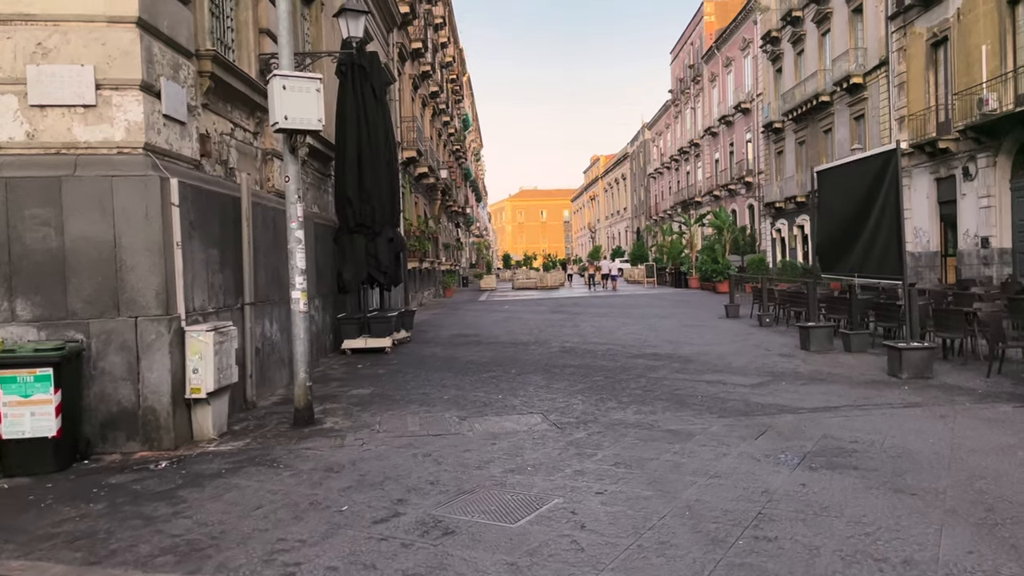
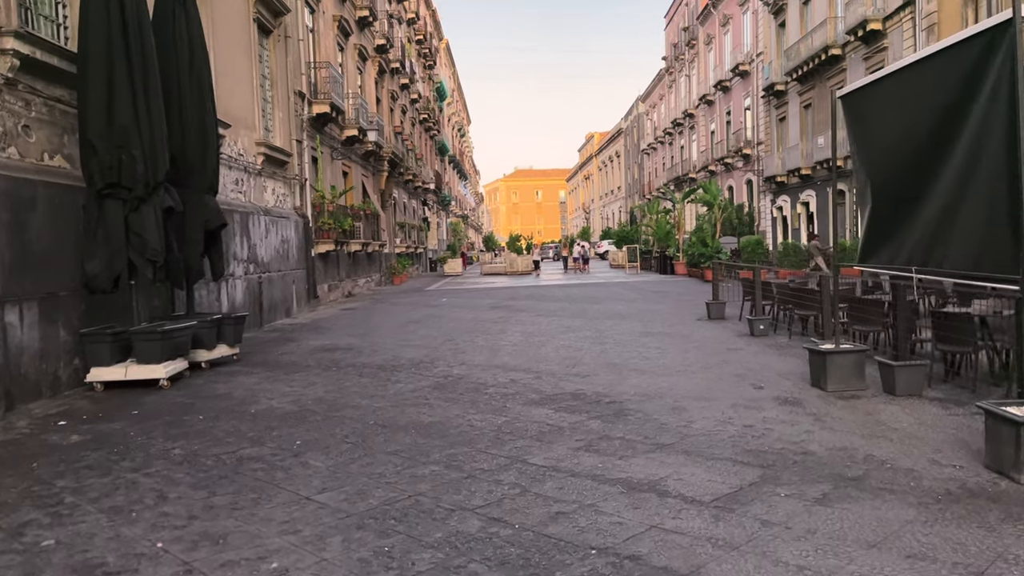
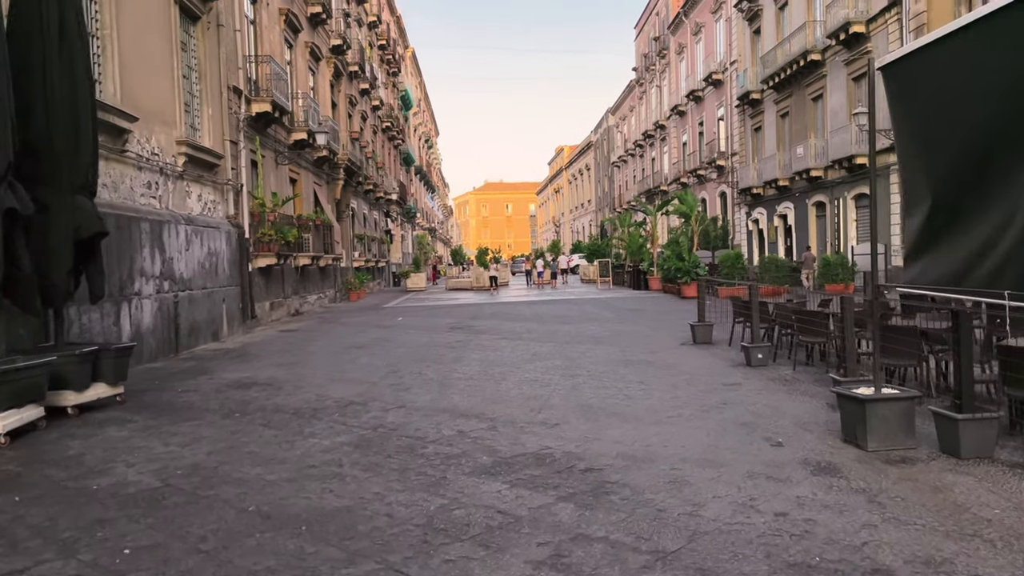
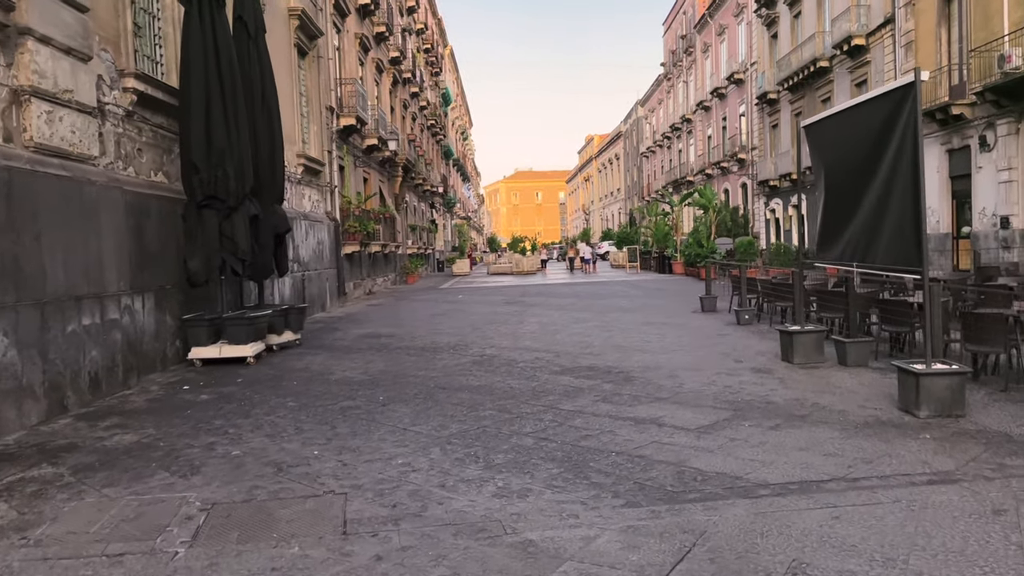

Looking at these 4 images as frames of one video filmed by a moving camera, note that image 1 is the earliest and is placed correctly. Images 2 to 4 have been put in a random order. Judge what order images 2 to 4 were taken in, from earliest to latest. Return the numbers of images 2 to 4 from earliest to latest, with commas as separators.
4, 2, 3
